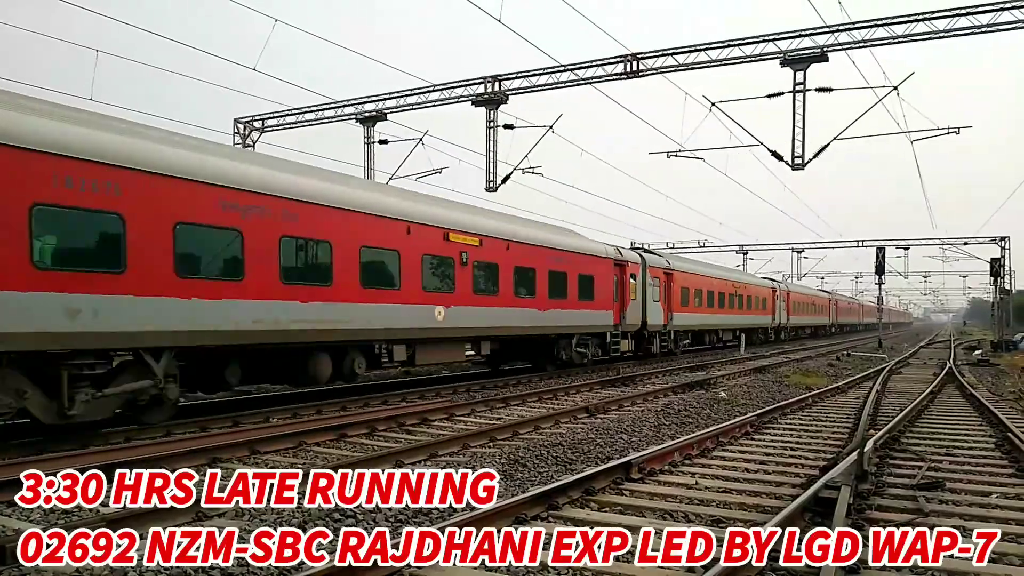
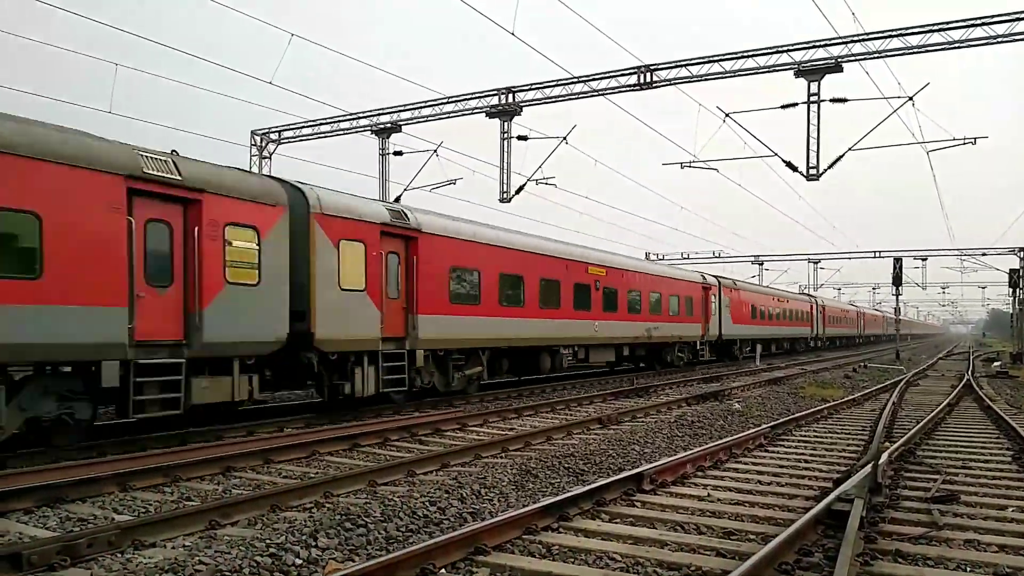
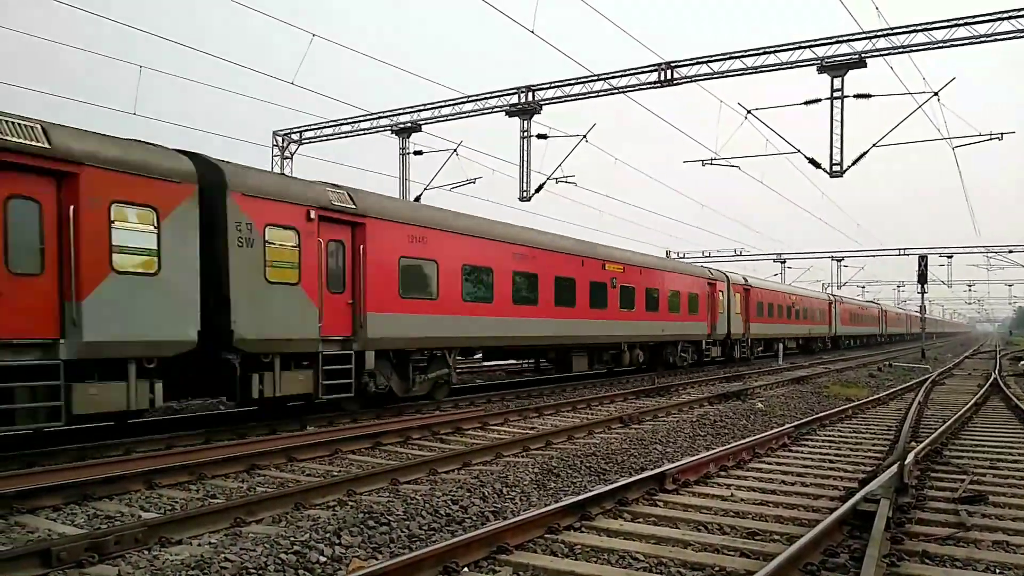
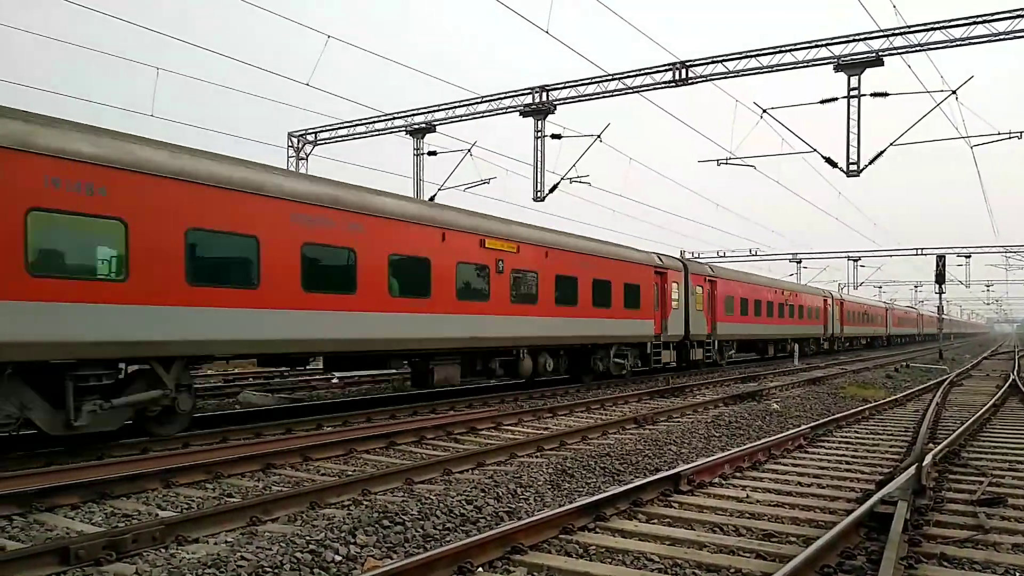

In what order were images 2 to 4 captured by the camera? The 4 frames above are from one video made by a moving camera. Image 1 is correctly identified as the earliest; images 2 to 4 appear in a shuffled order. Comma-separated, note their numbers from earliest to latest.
2, 3, 4
